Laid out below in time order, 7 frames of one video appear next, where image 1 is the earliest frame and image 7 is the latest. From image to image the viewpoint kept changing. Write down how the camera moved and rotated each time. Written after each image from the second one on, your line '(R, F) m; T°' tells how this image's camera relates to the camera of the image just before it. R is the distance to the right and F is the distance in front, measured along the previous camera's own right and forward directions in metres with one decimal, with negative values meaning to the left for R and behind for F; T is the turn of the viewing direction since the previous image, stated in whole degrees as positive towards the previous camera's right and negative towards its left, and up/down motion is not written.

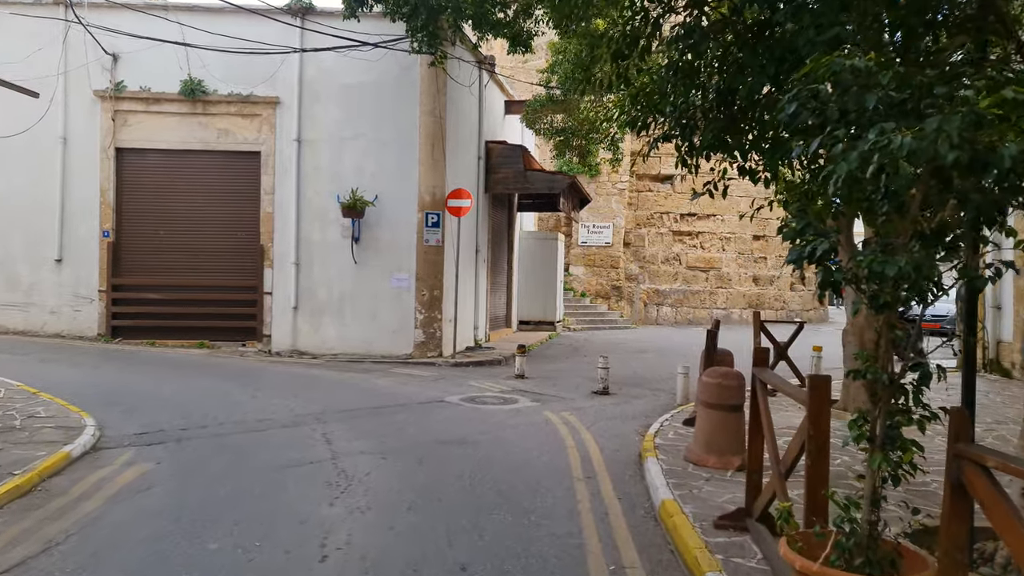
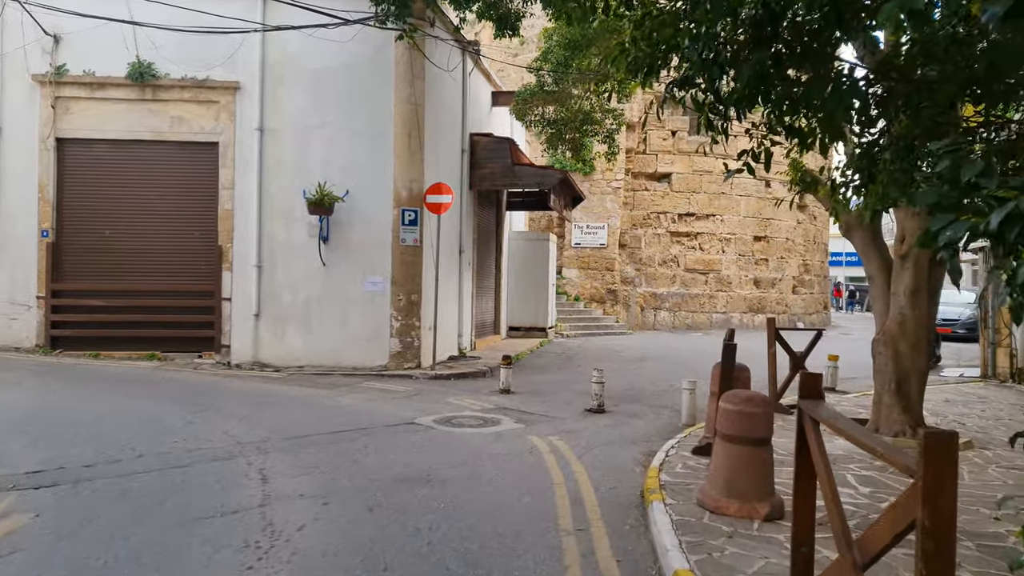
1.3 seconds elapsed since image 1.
(+0.2, +1.1) m; 0°
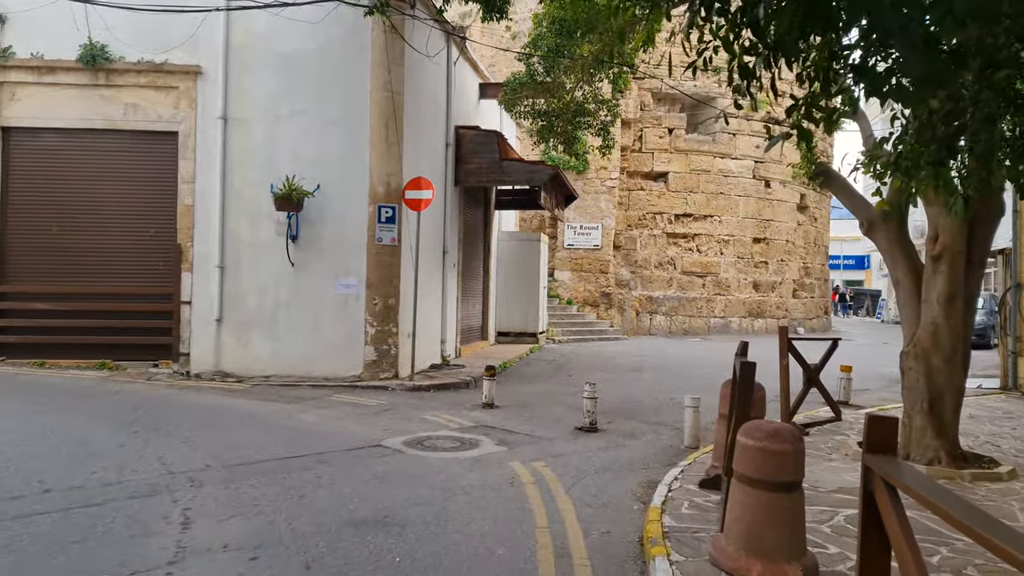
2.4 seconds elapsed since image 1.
(+0.1, +0.9) m; 0°
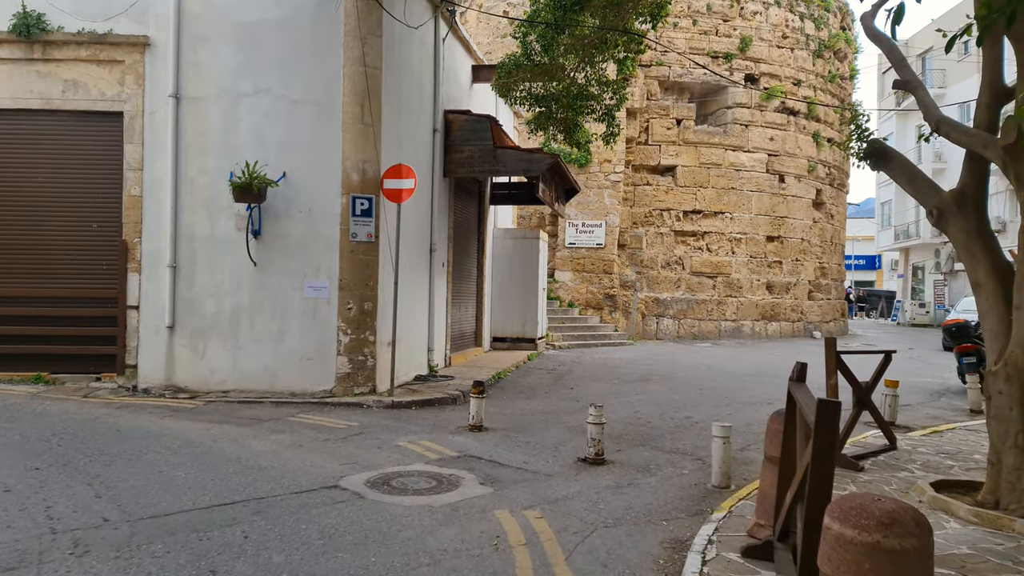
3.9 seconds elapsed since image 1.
(+0.1, +1.3) m; 0°
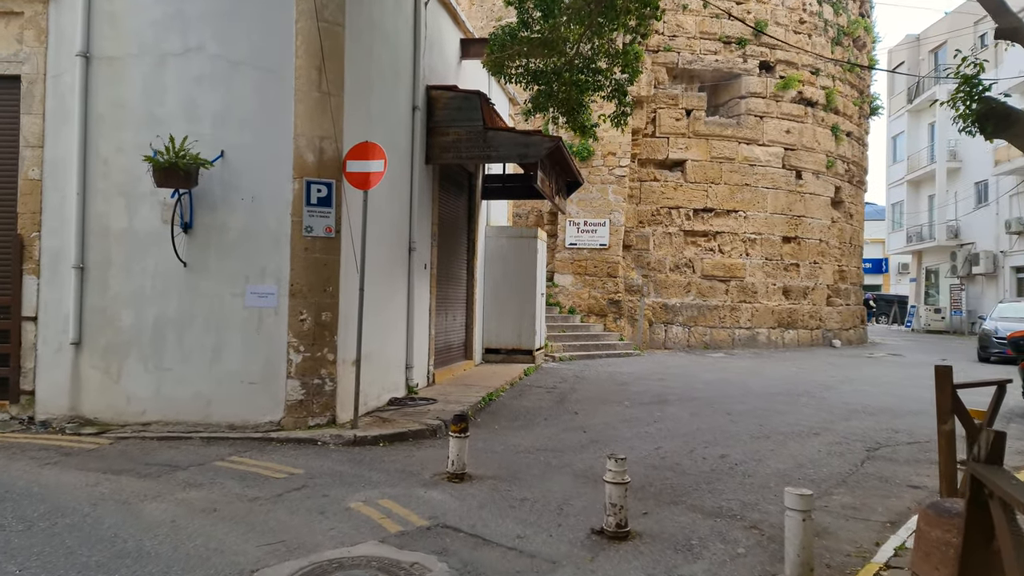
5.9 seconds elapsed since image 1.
(+0.1, +1.7) m; 0°
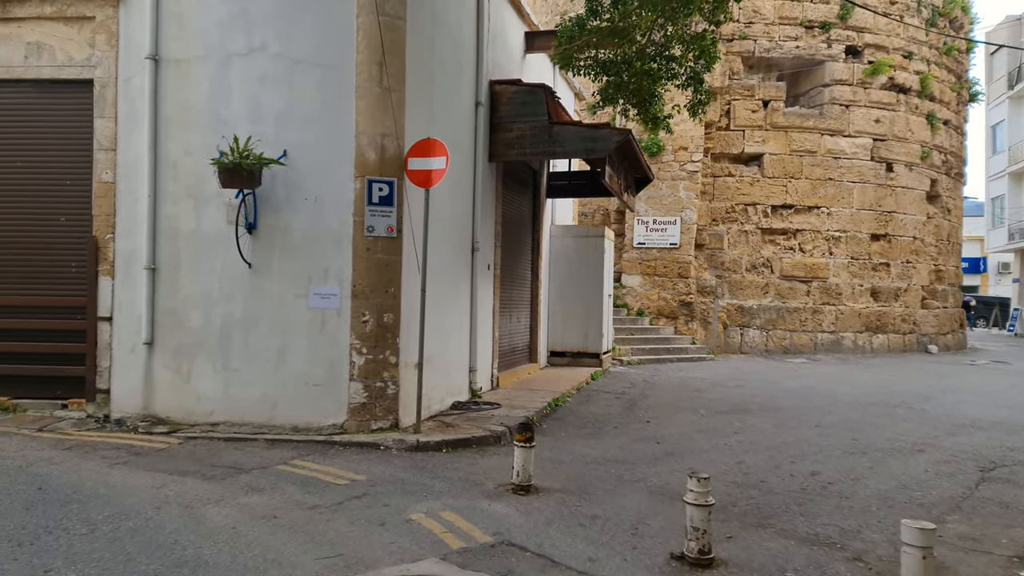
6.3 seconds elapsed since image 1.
(0.0, +0.3) m; -6°
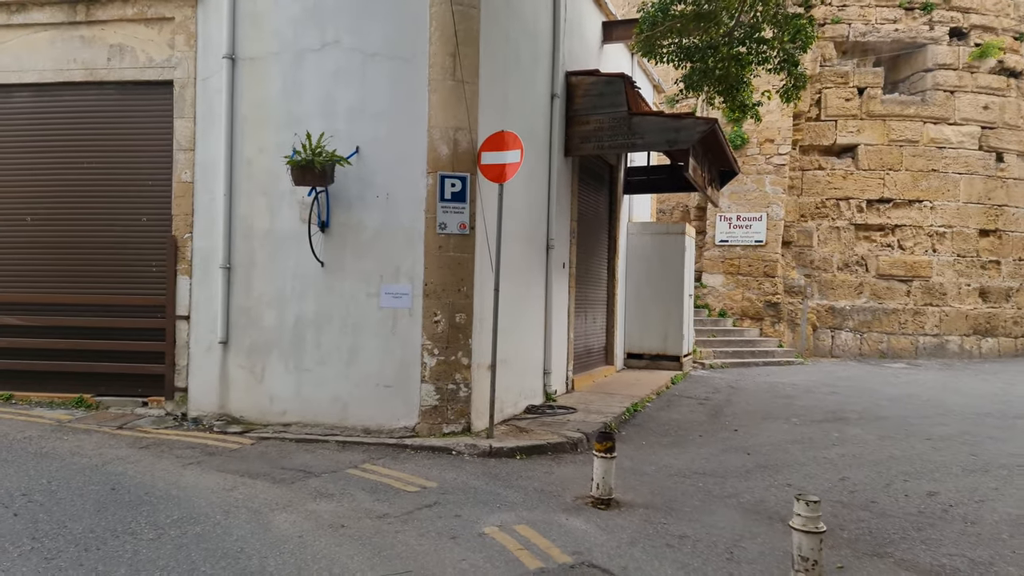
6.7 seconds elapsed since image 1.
(-0.1, +0.4) m; -6°
